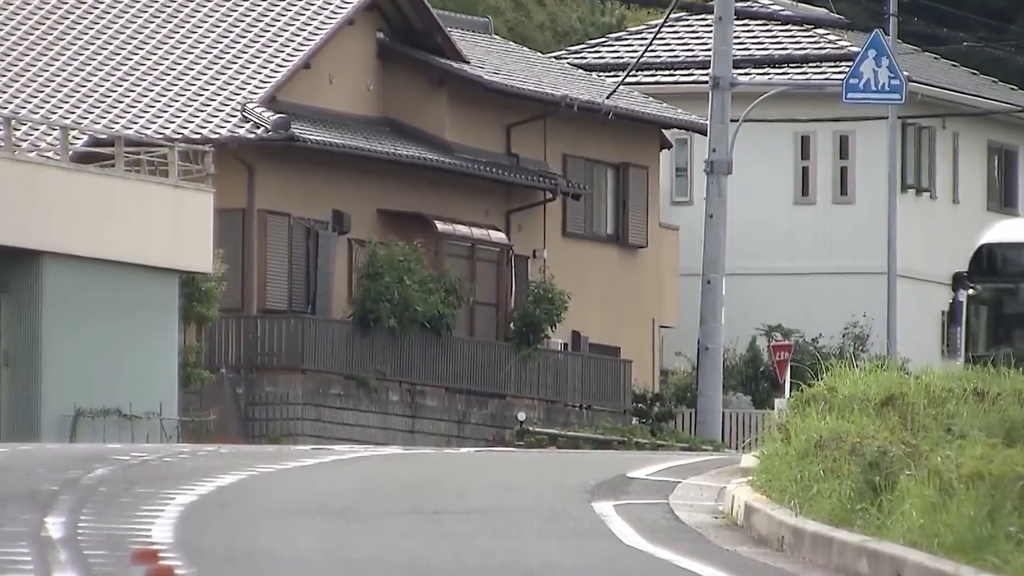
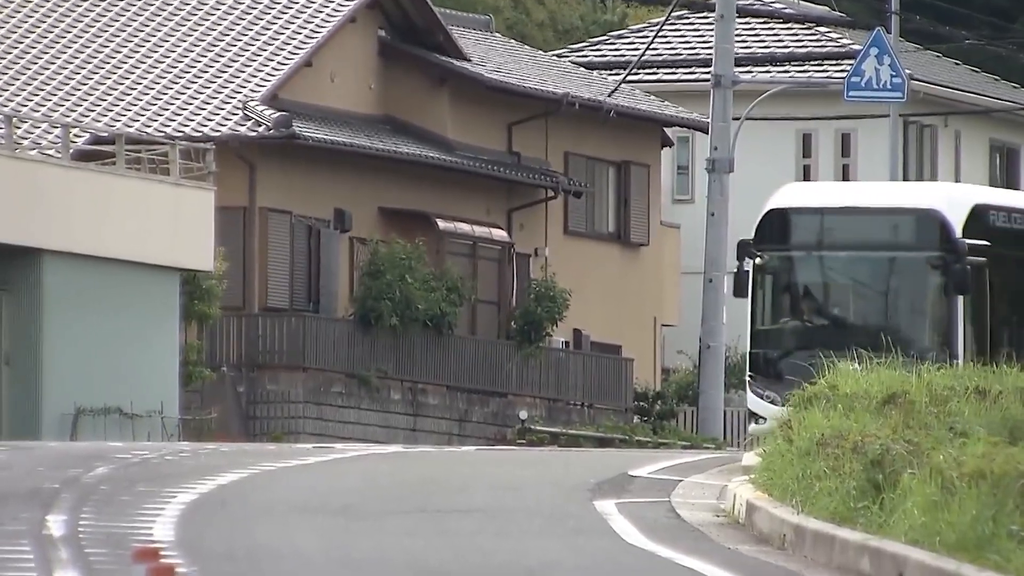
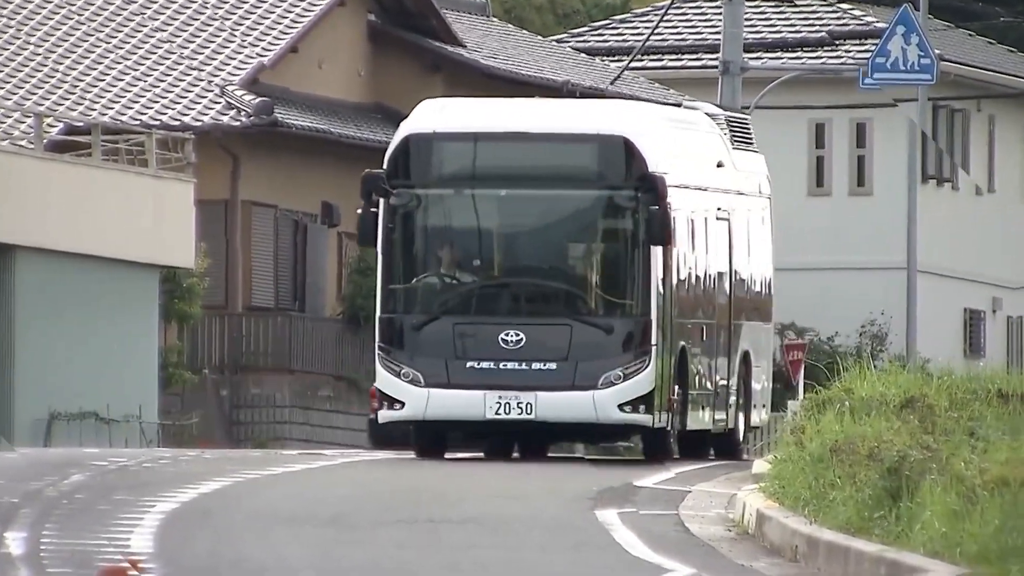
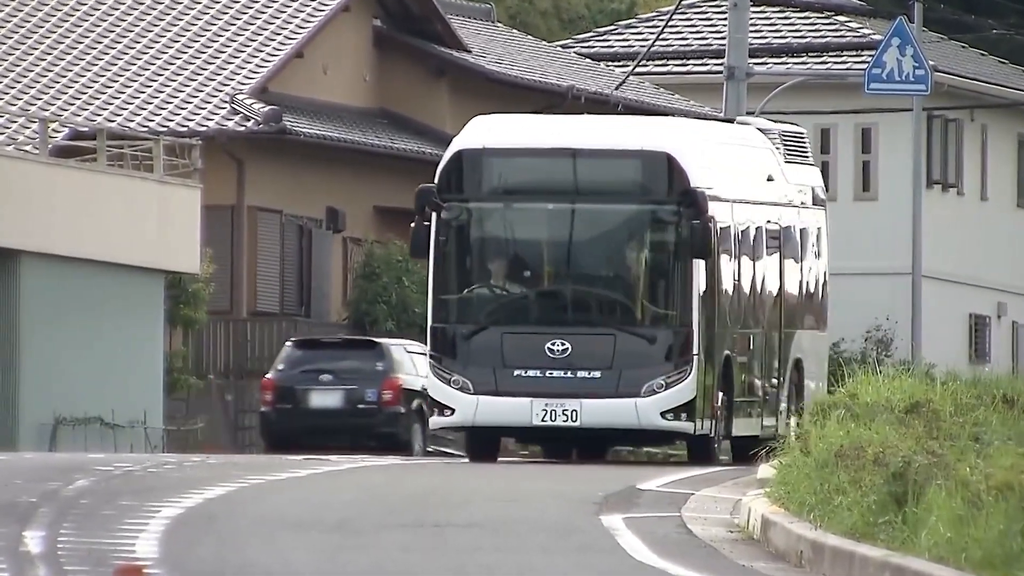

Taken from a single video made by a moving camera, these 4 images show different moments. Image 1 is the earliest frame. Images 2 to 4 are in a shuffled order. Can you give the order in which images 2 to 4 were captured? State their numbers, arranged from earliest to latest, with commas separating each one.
2, 4, 3
